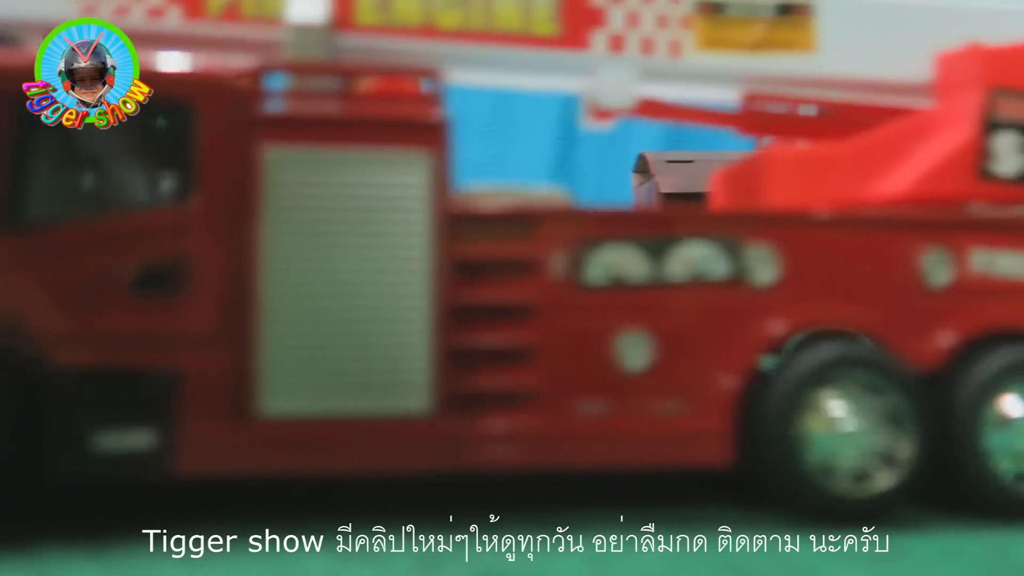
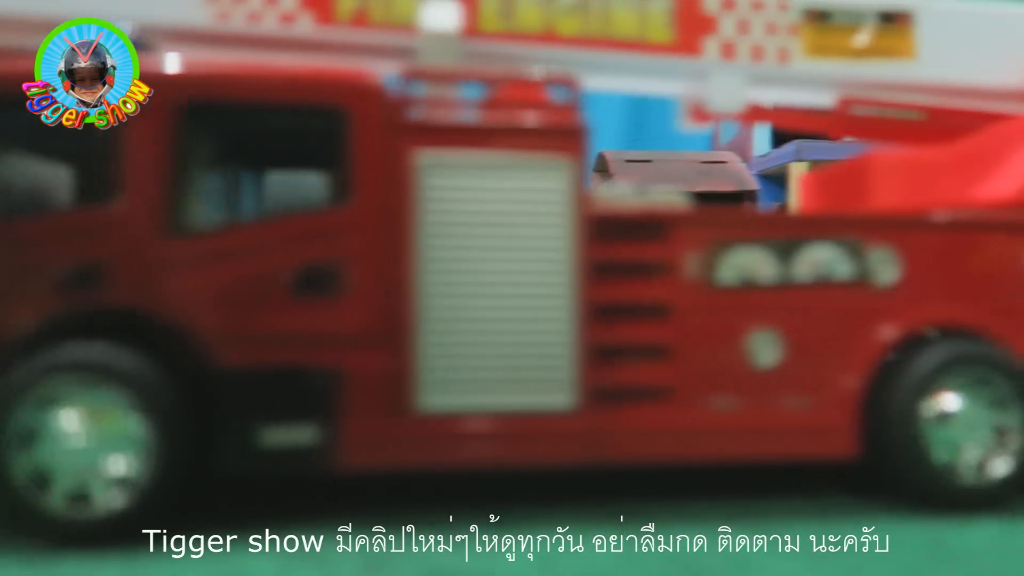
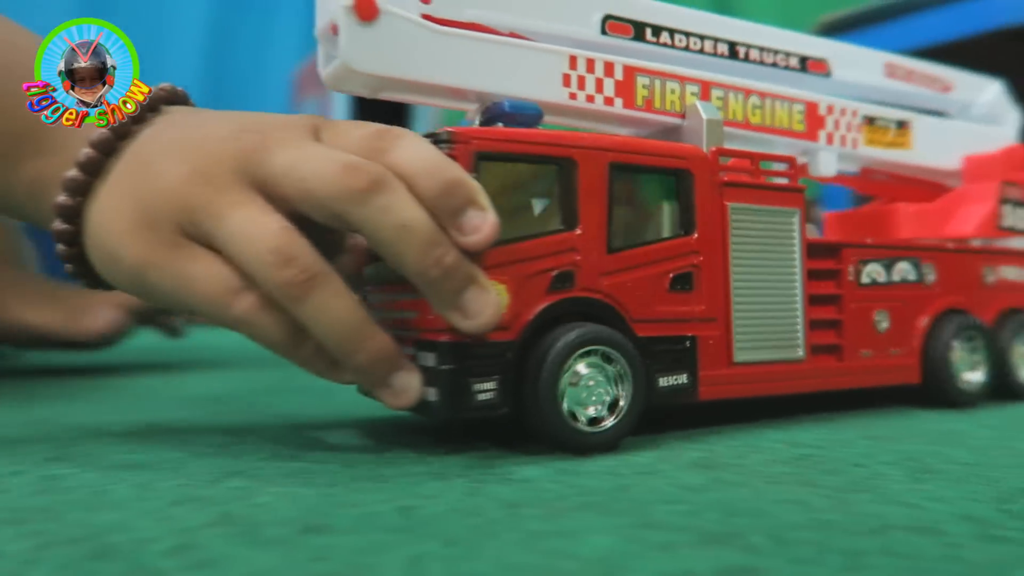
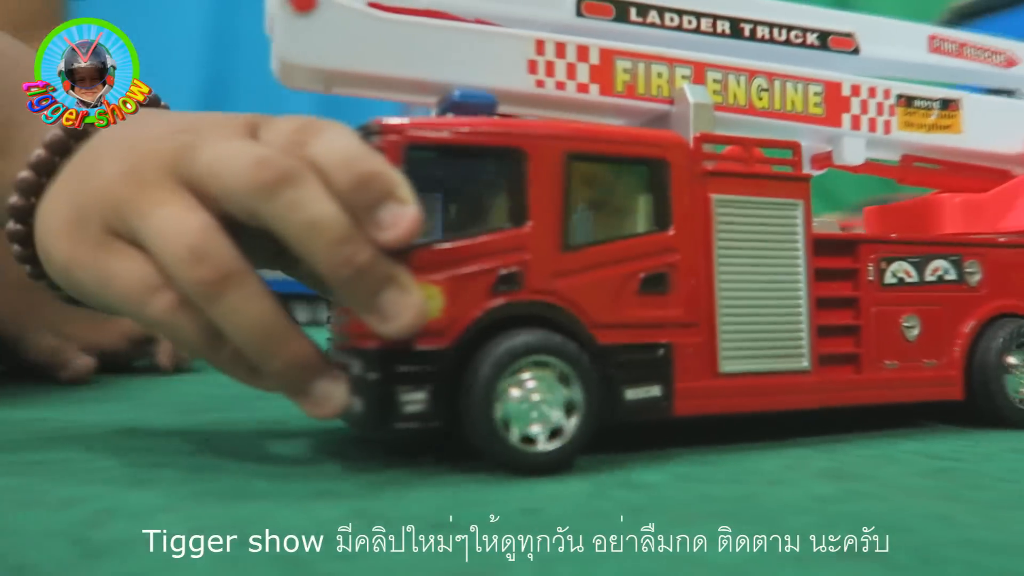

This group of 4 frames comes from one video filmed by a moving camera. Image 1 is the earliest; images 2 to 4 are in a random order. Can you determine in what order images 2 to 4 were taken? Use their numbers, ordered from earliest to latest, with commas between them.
2, 4, 3
